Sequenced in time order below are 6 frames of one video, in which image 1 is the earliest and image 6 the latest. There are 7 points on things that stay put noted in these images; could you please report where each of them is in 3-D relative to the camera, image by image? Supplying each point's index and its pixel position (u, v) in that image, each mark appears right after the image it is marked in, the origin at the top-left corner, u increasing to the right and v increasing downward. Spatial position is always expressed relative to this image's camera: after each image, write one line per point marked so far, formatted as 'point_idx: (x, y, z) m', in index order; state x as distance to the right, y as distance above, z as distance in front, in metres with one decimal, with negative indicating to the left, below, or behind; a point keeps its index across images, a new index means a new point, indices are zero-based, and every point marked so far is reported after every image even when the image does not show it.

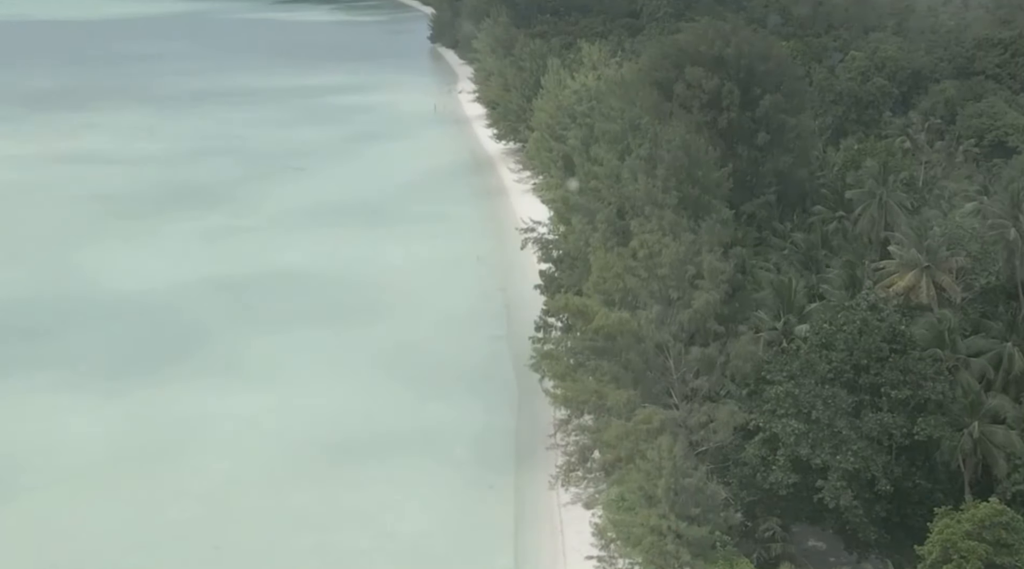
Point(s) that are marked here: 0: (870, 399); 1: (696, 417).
0: (+5.5, -1.8, +18.3) m
1: (+2.9, -2.1, +18.5) m
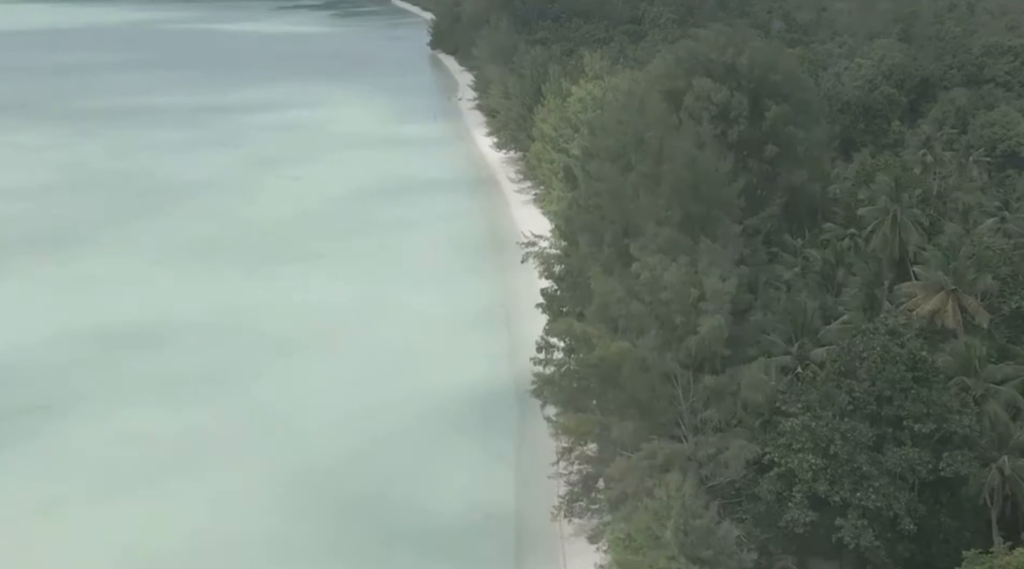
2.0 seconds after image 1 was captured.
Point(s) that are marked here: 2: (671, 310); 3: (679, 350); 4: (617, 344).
0: (+5.5, -2.1, +17.2) m
1: (+2.9, -2.5, +17.4) m
2: (+2.5, -0.4, +18.7) m
3: (+2.6, -1.0, +18.4) m
4: (+1.6, -0.9, +18.3) m
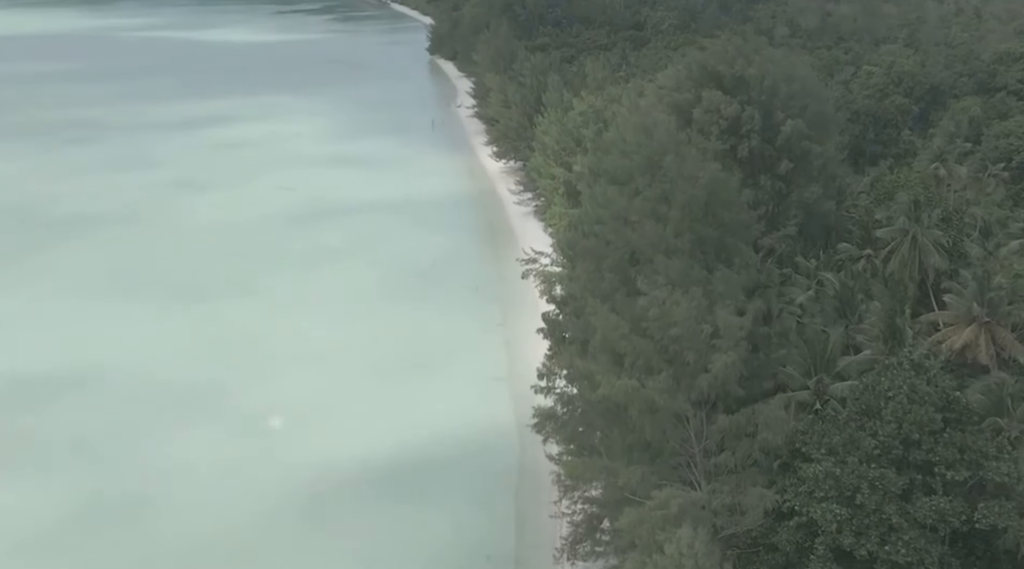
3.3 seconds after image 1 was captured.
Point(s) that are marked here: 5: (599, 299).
0: (+5.5, -2.6, +16.0) m
1: (+2.9, -2.9, +16.2) m
2: (+2.5, -0.9, +17.4) m
3: (+2.6, -1.5, +17.2) m
4: (+1.6, -1.4, +17.0) m
5: (+1.5, -0.2, +19.8) m
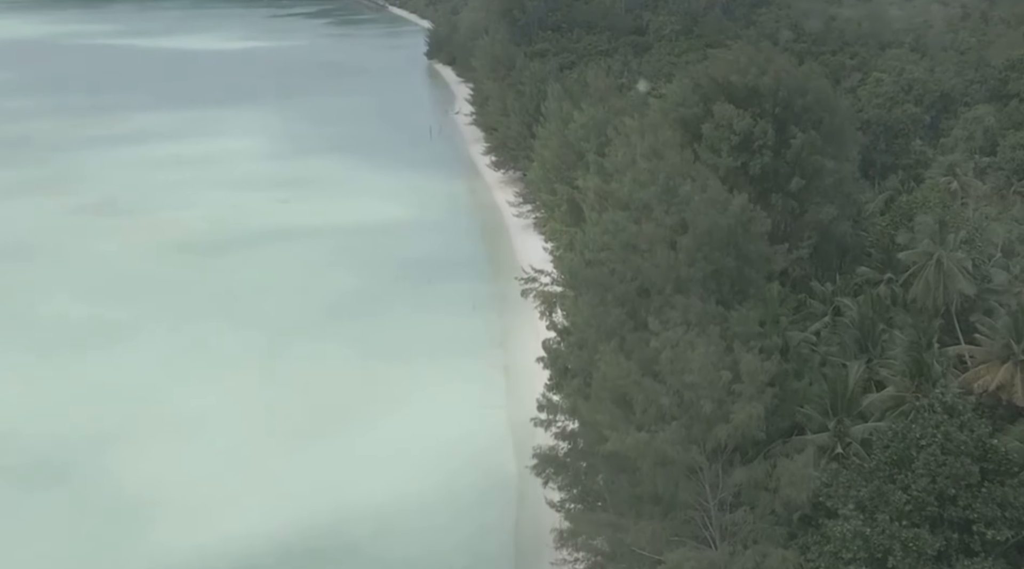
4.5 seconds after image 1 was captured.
0: (+5.5, -3.1, +14.6) m
1: (+2.9, -3.4, +14.8) m
2: (+2.5, -1.4, +16.1) m
3: (+2.6, -2.0, +15.8) m
4: (+1.6, -1.9, +15.6) m
5: (+1.4, -0.7, +18.4) m
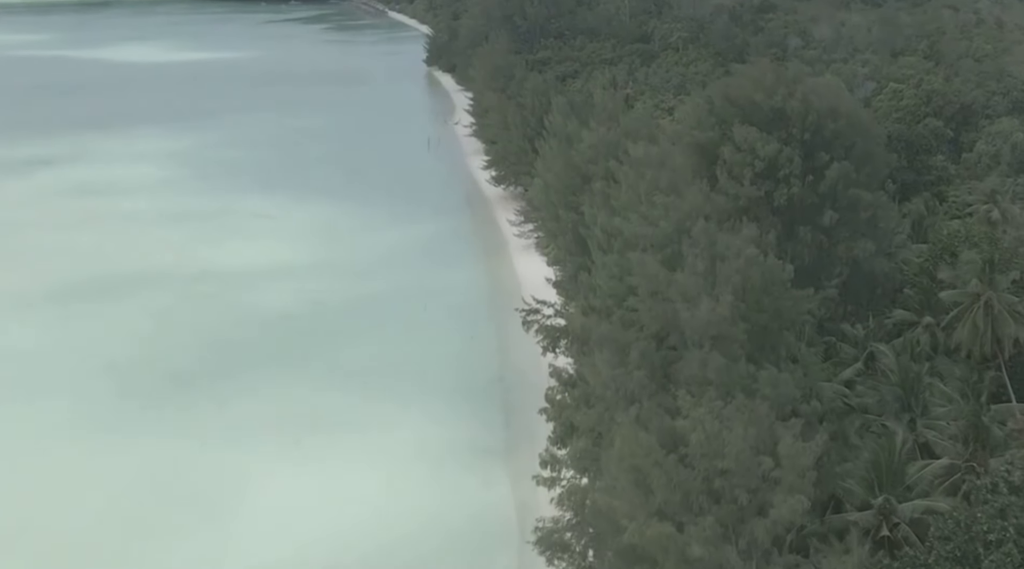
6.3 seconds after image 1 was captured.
0: (+5.5, -3.9, +12.4) m
1: (+2.8, -4.2, +12.6) m
2: (+2.5, -2.2, +13.9) m
3: (+2.6, -2.8, +13.6) m
4: (+1.6, -2.6, +13.4) m
5: (+1.4, -1.5, +16.2) m
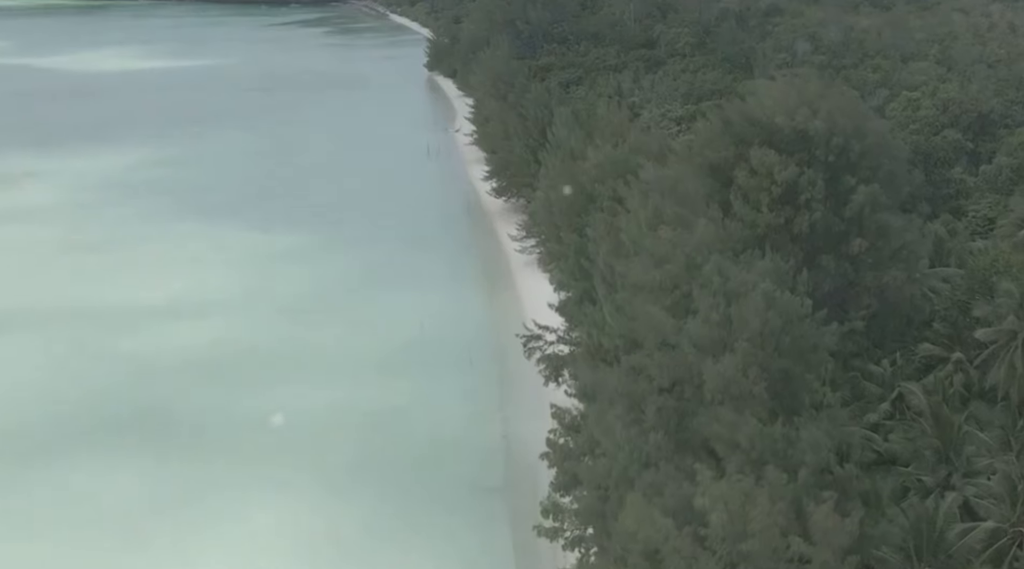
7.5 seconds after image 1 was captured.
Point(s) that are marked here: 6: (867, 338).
0: (+5.5, -4.4, +10.8) m
1: (+2.8, -4.8, +11.0) m
2: (+2.4, -2.7, +12.3) m
3: (+2.5, -3.3, +12.0) m
4: (+1.6, -3.2, +11.9) m
5: (+1.4, -2.1, +14.6) m
6: (+5.9, -1.0, +19.8) m
